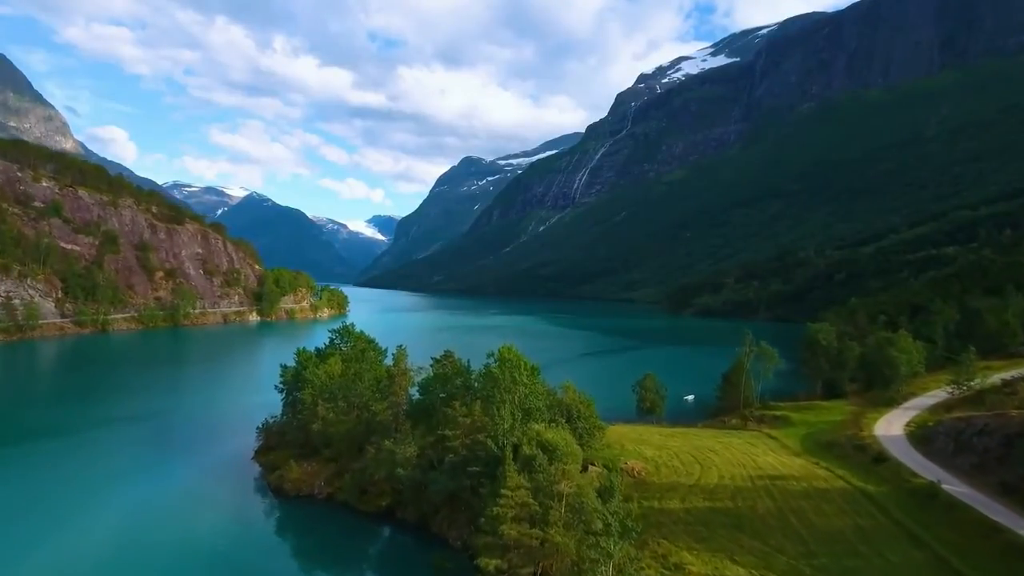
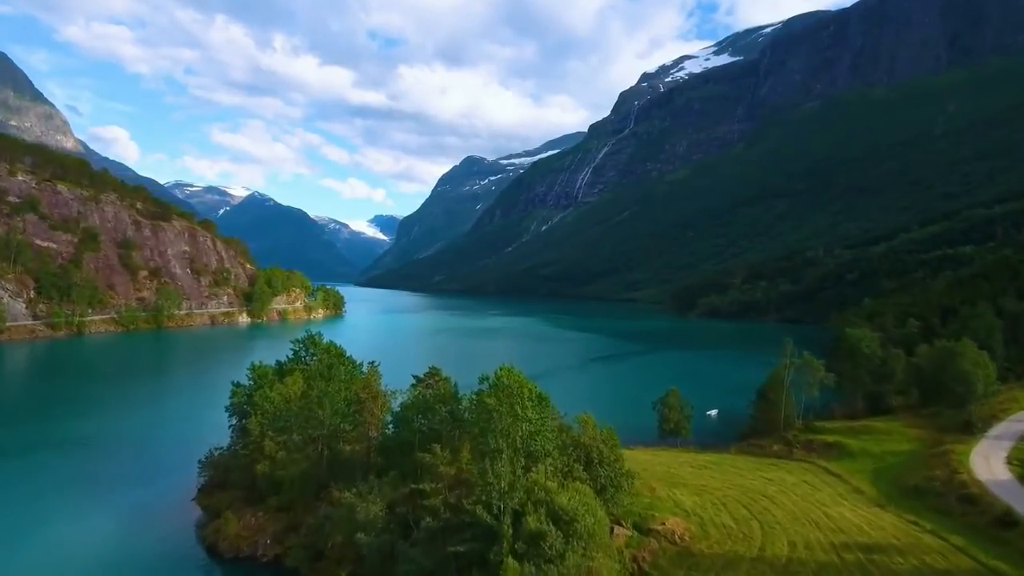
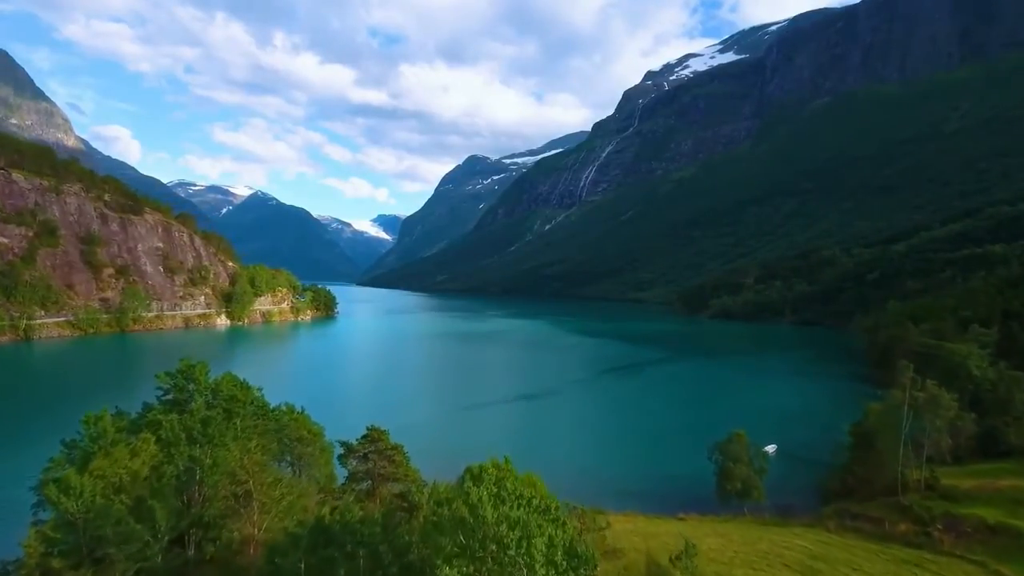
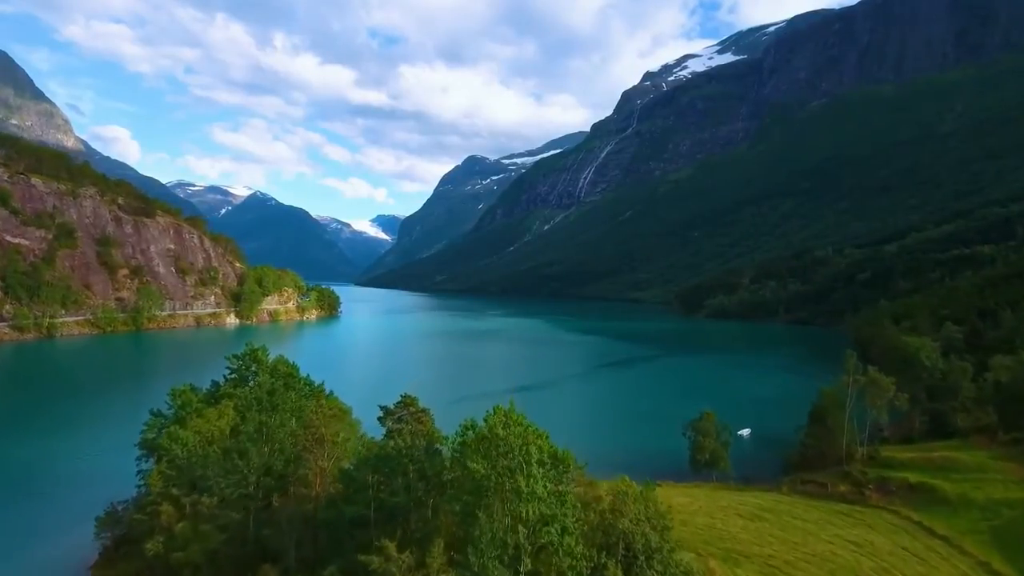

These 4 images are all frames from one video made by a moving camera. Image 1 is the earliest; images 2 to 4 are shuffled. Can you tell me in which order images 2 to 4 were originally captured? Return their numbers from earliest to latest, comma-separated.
2, 4, 3
